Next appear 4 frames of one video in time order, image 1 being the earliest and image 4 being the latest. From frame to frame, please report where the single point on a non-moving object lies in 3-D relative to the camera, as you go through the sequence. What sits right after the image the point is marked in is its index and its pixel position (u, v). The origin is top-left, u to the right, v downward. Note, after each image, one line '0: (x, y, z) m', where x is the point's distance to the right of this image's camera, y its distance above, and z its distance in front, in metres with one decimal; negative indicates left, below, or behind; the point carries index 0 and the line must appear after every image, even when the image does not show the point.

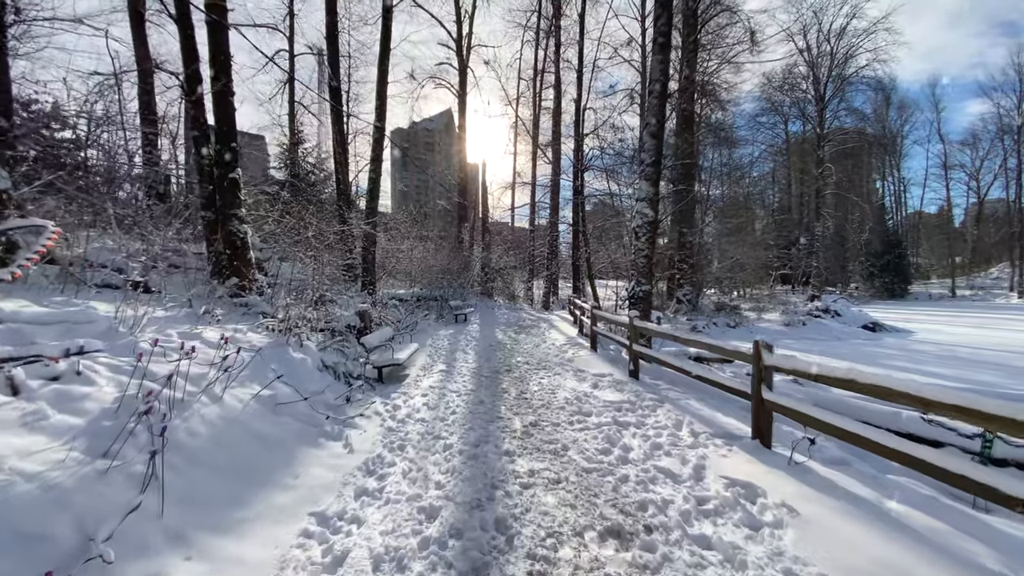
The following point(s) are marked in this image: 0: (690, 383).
0: (+2.6, -1.4, +6.6) m
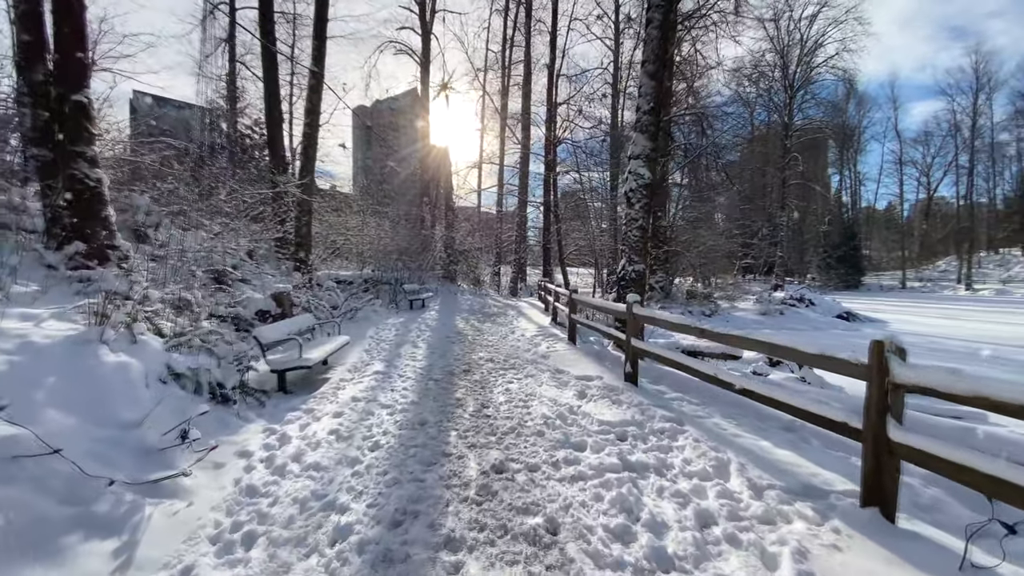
0: (+2.1, -1.1, +5.0) m
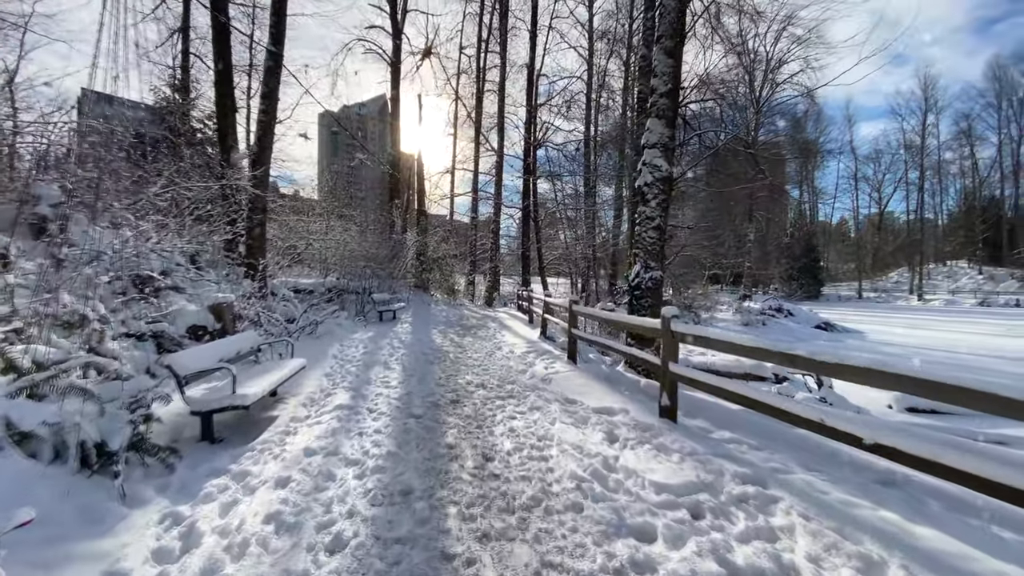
0: (+2.2, -1.2, +3.9) m
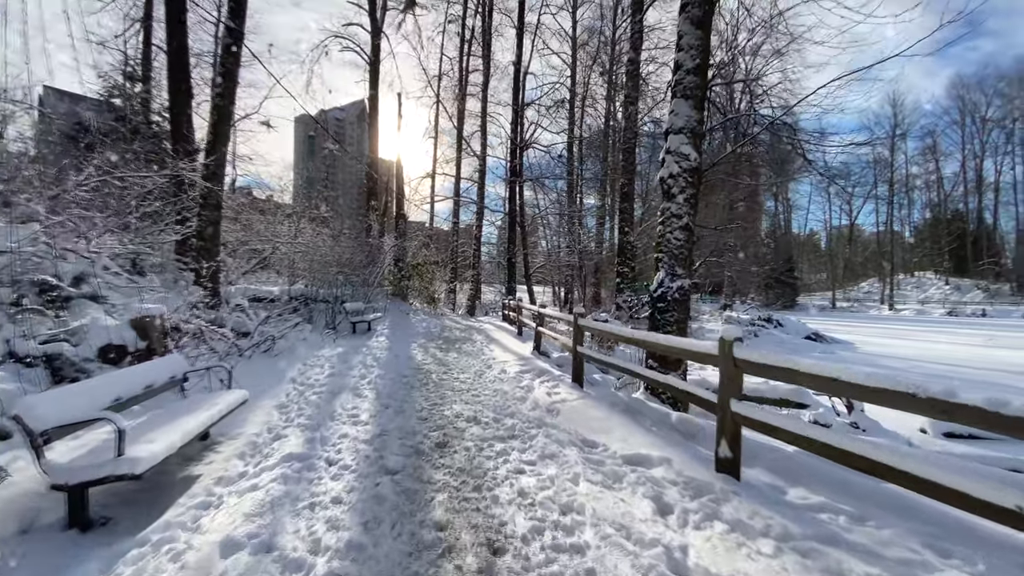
0: (+2.2, -1.3, +3.0) m
